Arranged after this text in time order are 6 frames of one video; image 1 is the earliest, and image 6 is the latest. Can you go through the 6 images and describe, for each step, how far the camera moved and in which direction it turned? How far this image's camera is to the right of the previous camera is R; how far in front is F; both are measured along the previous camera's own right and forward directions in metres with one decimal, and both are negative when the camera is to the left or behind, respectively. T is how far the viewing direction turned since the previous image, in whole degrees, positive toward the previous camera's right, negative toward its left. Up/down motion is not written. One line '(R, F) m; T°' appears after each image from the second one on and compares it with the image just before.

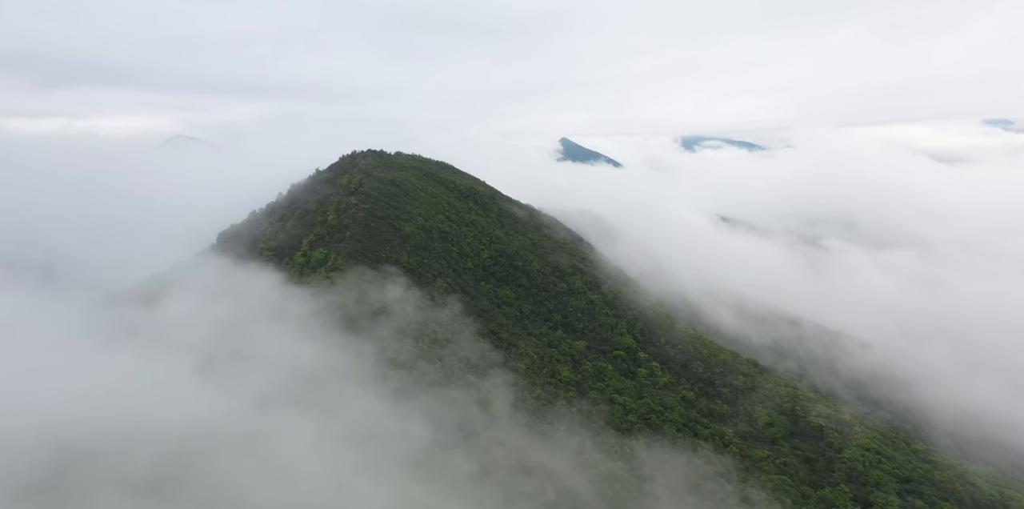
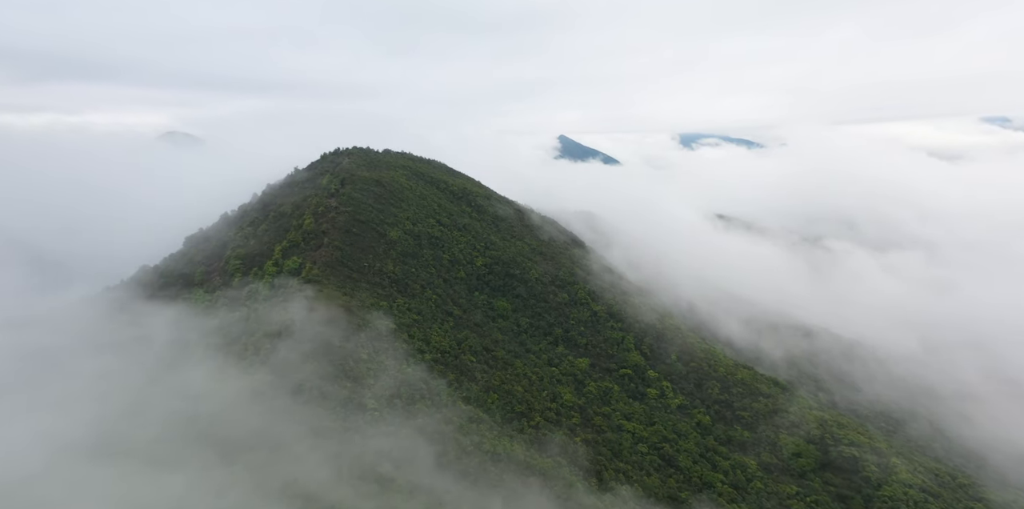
(+0.2, +6.2) m; 0°
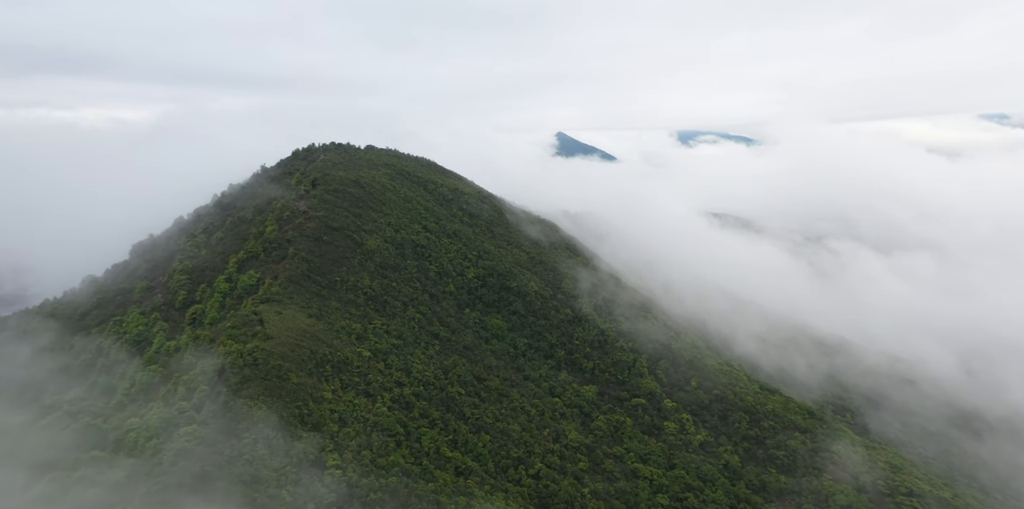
(+0.2, +8.0) m; 0°
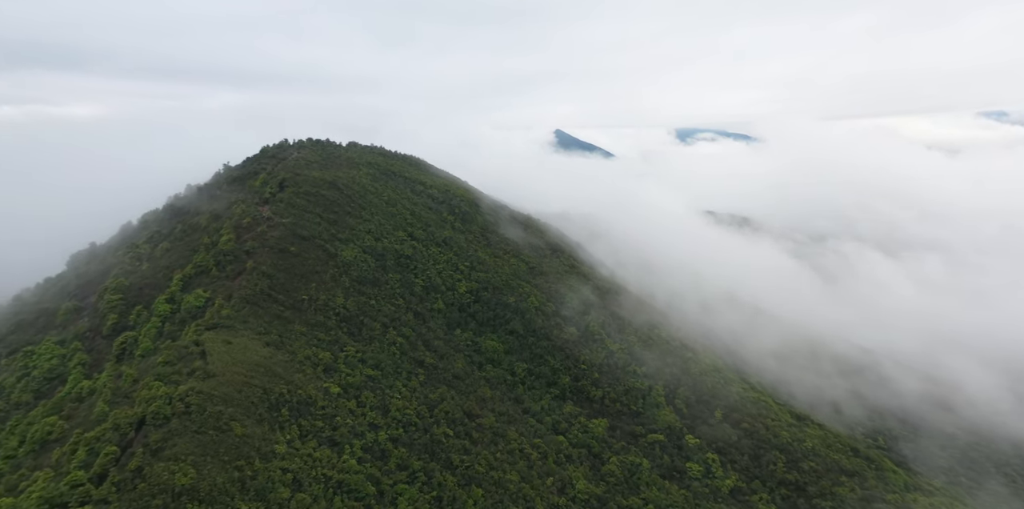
(+0.1, +7.2) m; 0°
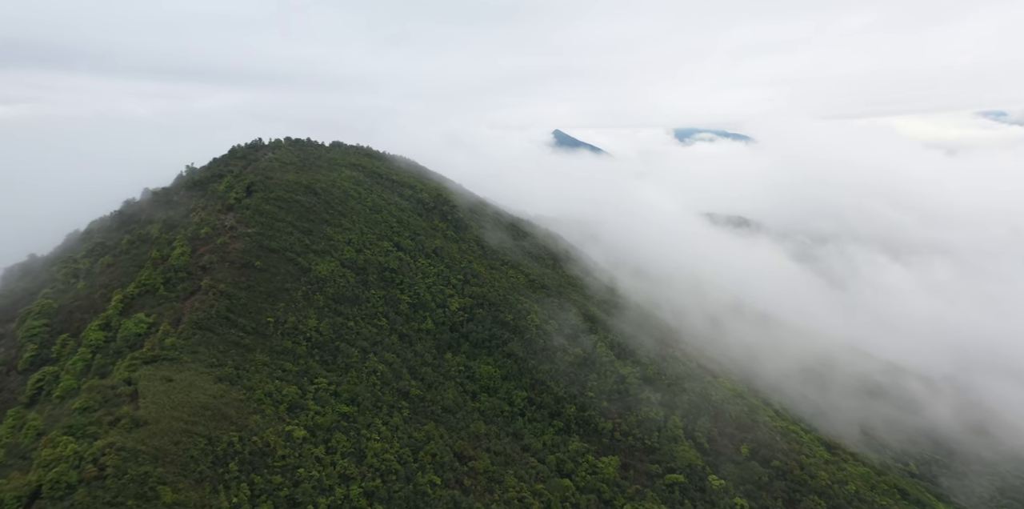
(+0.1, +5.7) m; 0°
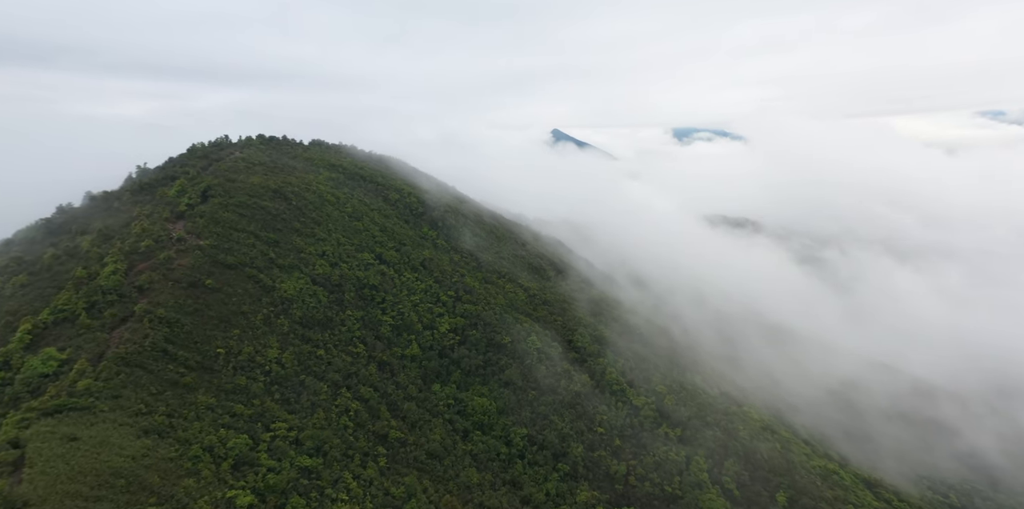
(+0.1, +6.0) m; 0°
